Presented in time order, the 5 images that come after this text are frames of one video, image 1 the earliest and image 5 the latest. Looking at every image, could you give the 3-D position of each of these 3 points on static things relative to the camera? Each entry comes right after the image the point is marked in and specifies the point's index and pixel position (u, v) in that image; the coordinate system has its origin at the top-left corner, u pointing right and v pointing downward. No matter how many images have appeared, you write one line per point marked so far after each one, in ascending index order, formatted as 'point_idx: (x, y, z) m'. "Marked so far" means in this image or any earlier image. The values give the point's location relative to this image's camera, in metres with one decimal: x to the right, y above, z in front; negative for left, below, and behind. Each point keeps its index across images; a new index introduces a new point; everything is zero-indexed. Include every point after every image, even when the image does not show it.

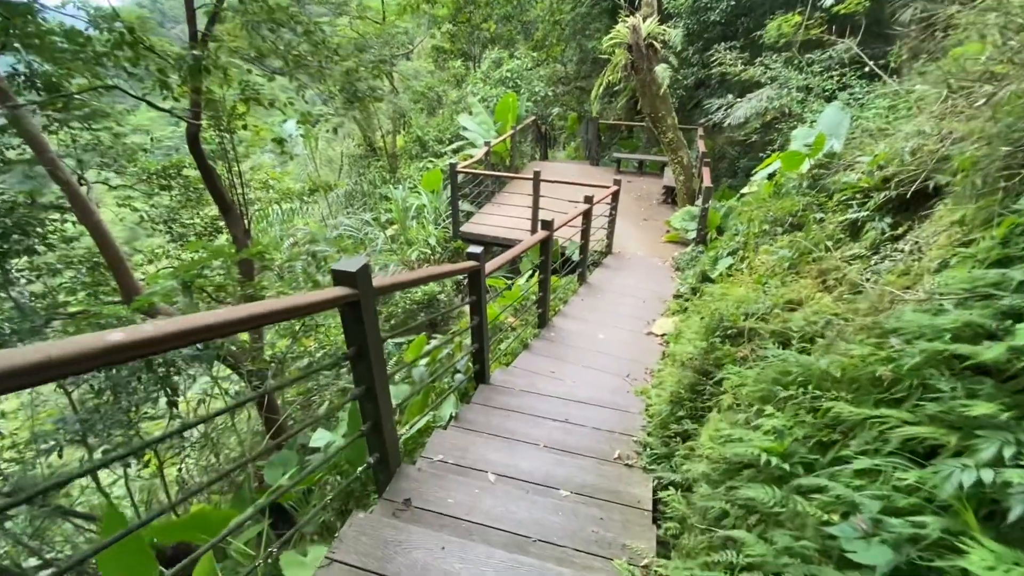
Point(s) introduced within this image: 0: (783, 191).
0: (+2.0, +0.7, +3.5) m
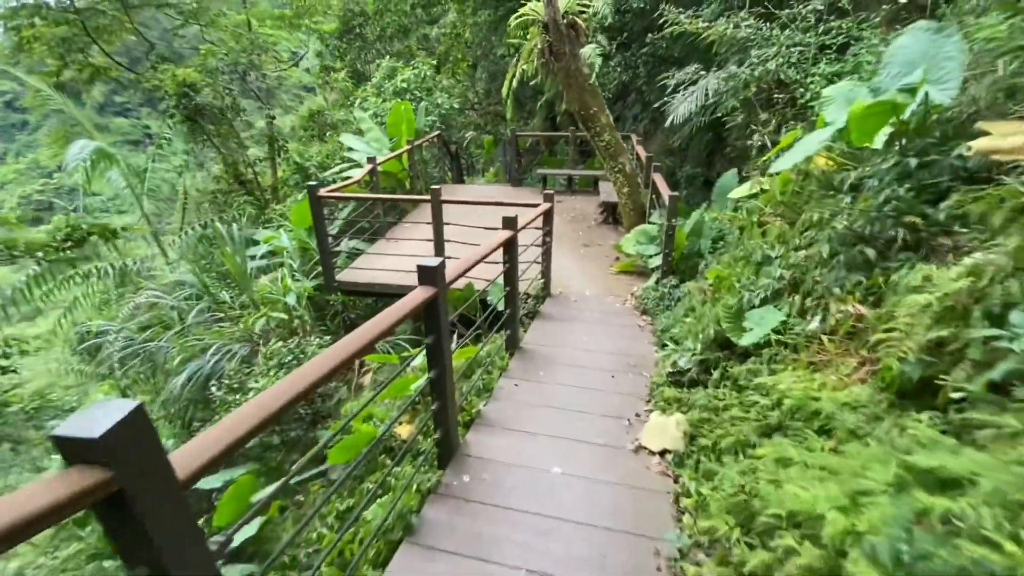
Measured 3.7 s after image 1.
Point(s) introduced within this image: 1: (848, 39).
0: (+1.4, +0.4, +2.0) m
1: (+2.2, +1.6, +3.1) m
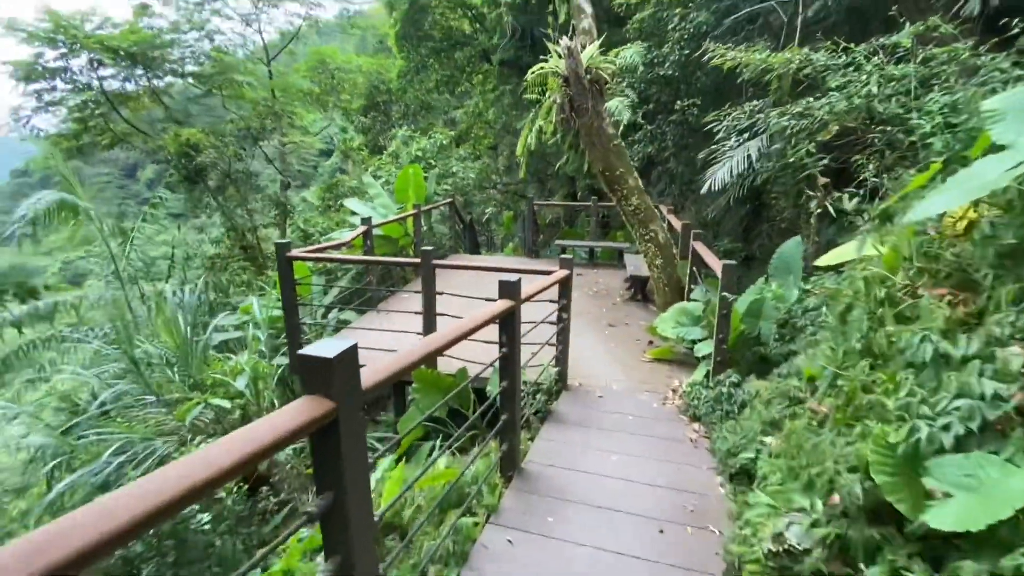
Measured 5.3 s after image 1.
0: (+1.4, +0.1, +1.1) m
1: (+2.2, +1.1, +2.3) m
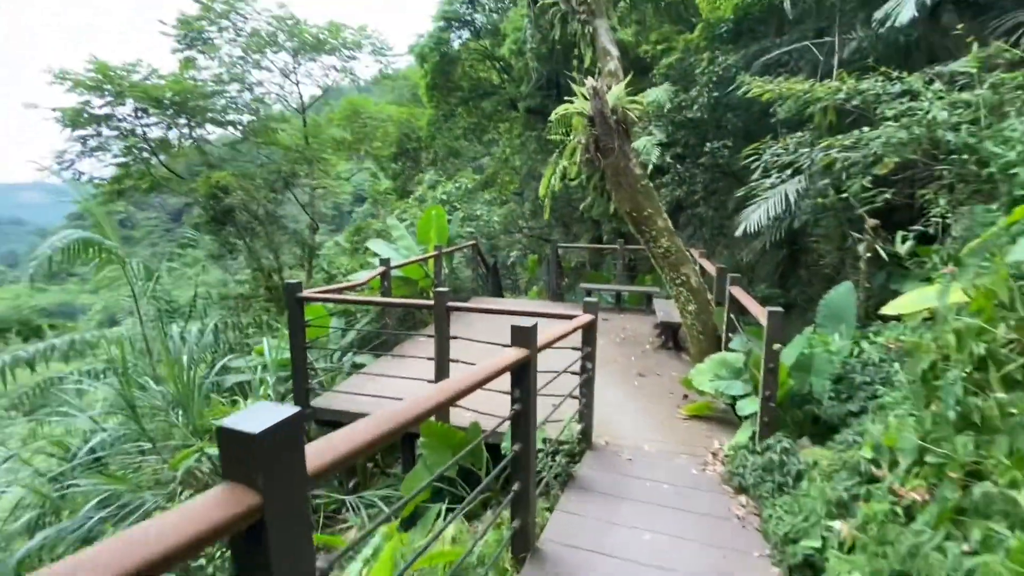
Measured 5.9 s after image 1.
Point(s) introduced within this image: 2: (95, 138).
0: (+1.4, 0.0, +0.8) m
1: (+2.3, +0.9, +2.1) m
2: (-5.5, +2.0, +6.2) m
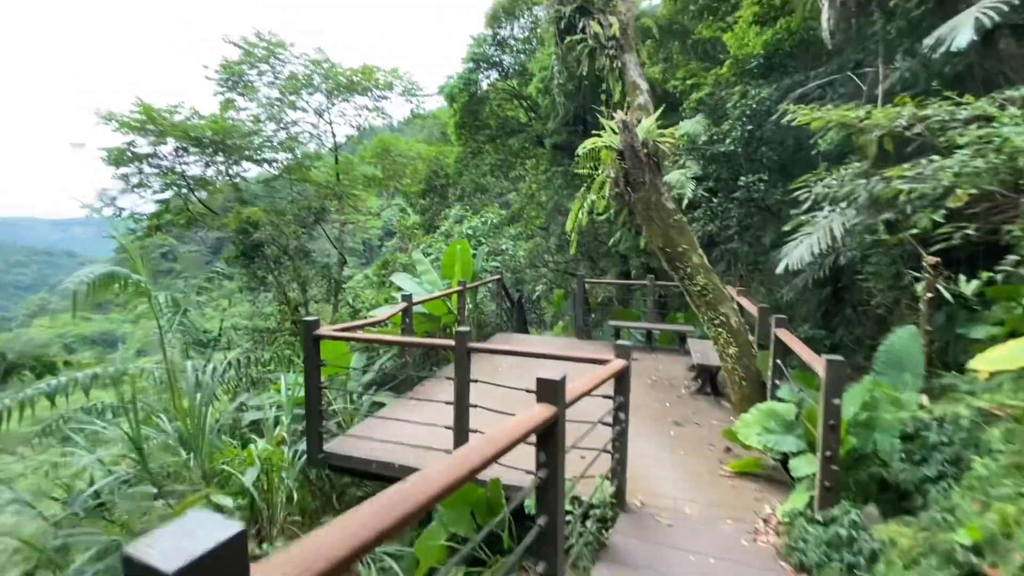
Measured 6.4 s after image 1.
0: (+1.4, -0.1, +0.5) m
1: (+2.4, +0.7, +1.8) m
2: (-5.1, +1.5, +6.4) m
